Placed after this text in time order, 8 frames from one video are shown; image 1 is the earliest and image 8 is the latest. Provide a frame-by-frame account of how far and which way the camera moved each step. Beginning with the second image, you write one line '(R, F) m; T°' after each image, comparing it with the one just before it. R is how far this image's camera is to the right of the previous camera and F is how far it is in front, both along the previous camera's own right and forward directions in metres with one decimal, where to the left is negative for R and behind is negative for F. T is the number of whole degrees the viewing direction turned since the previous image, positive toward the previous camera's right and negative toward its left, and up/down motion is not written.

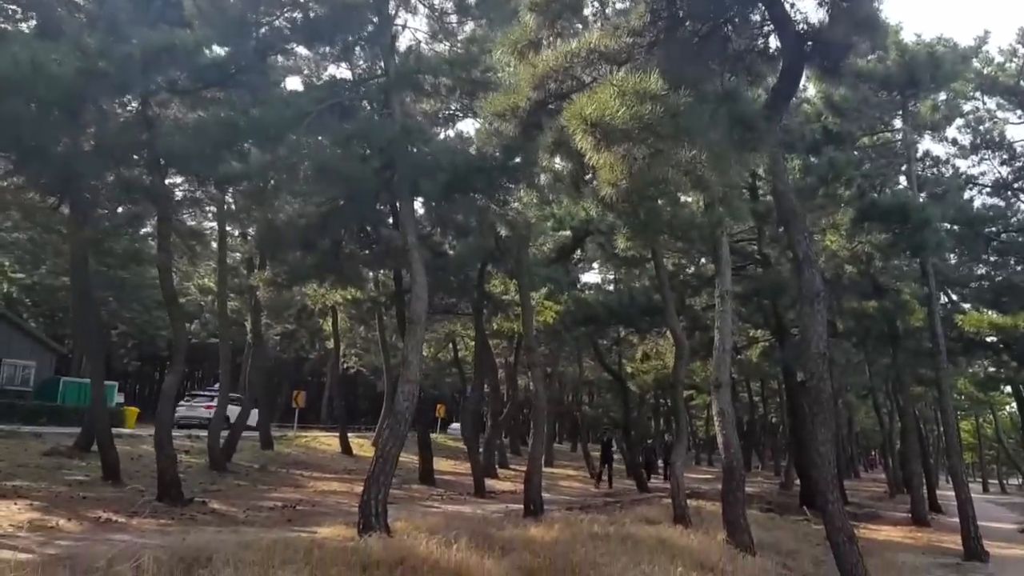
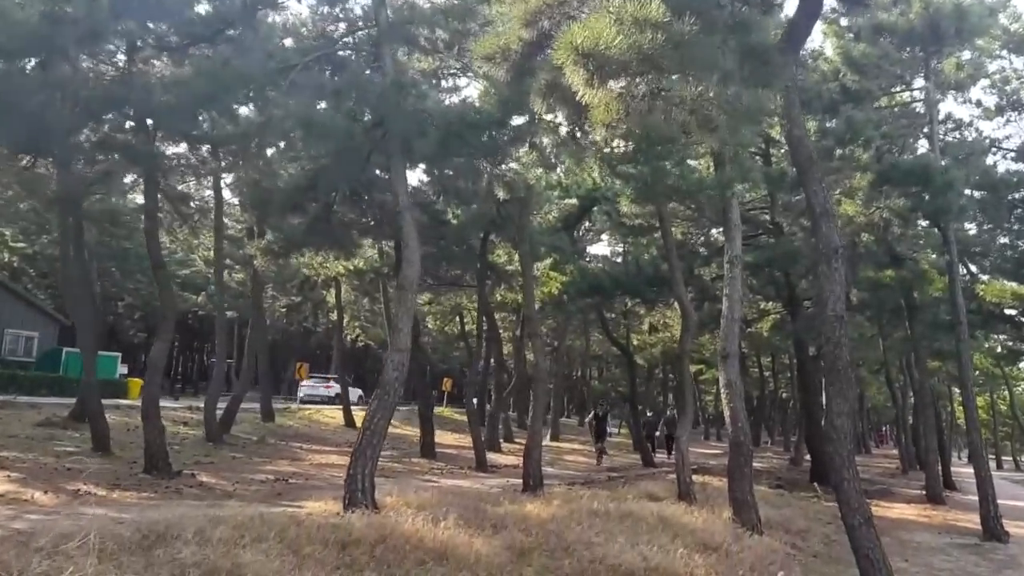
(+0.2, +0.8) m; -1°
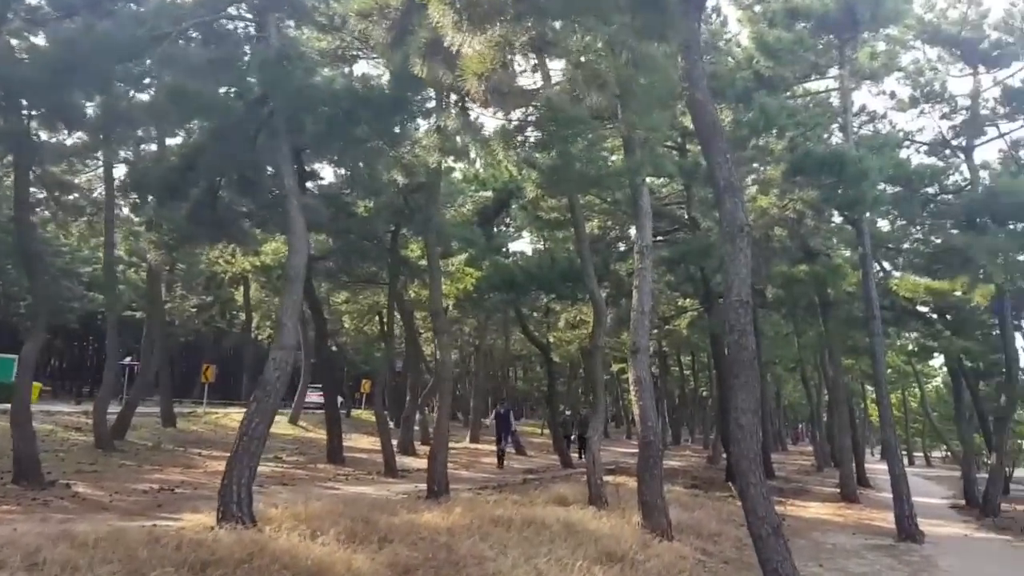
(+0.4, +0.9) m; +4°
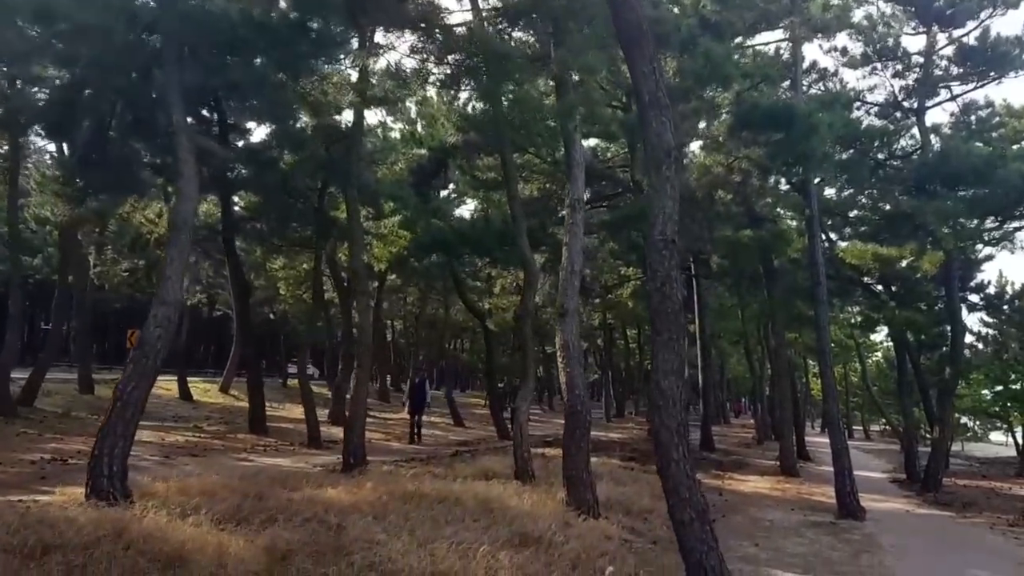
(+0.4, +1.2) m; +3°
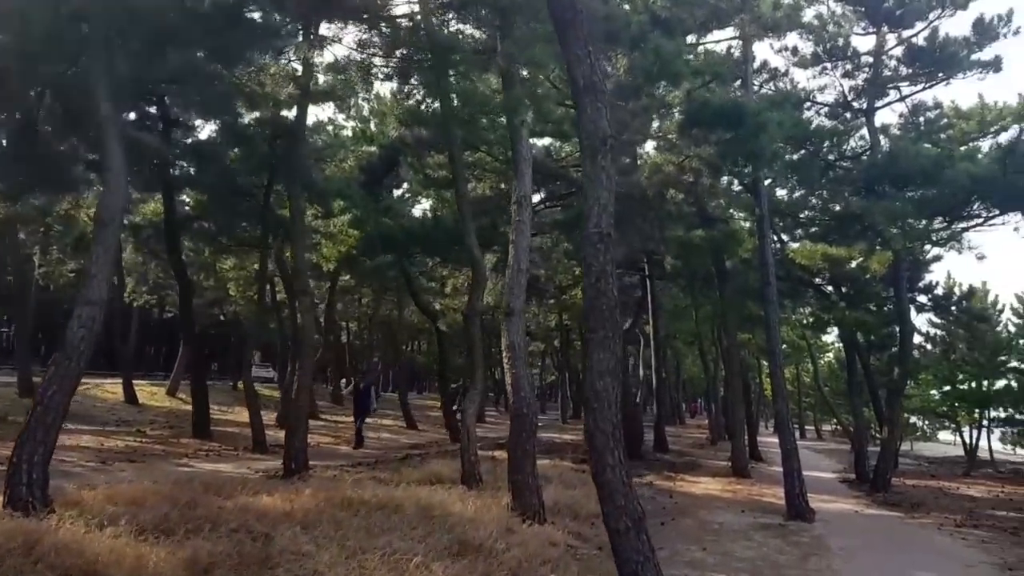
(+0.2, +0.3) m; +2°
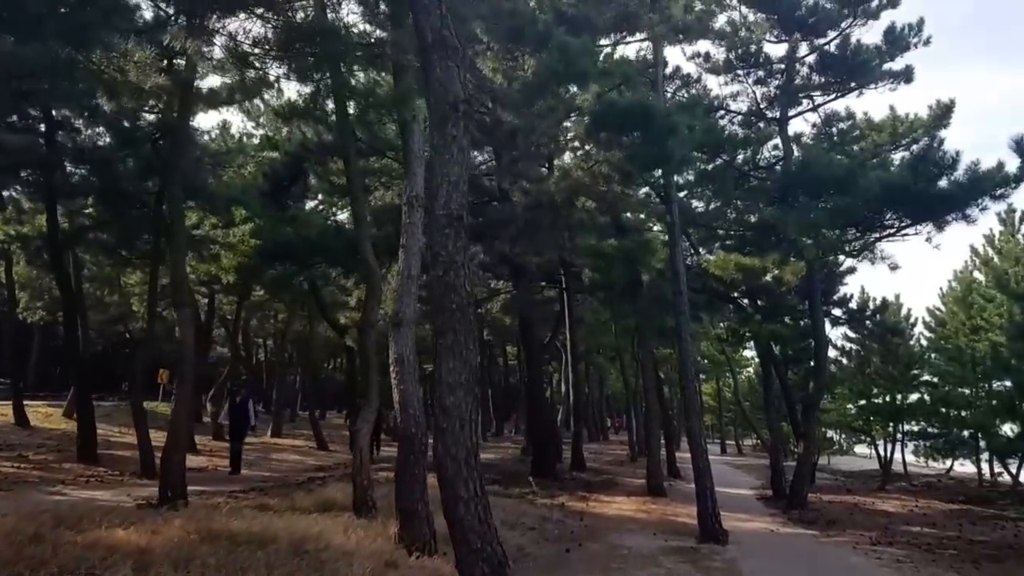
(+0.4, +0.9) m; +4°
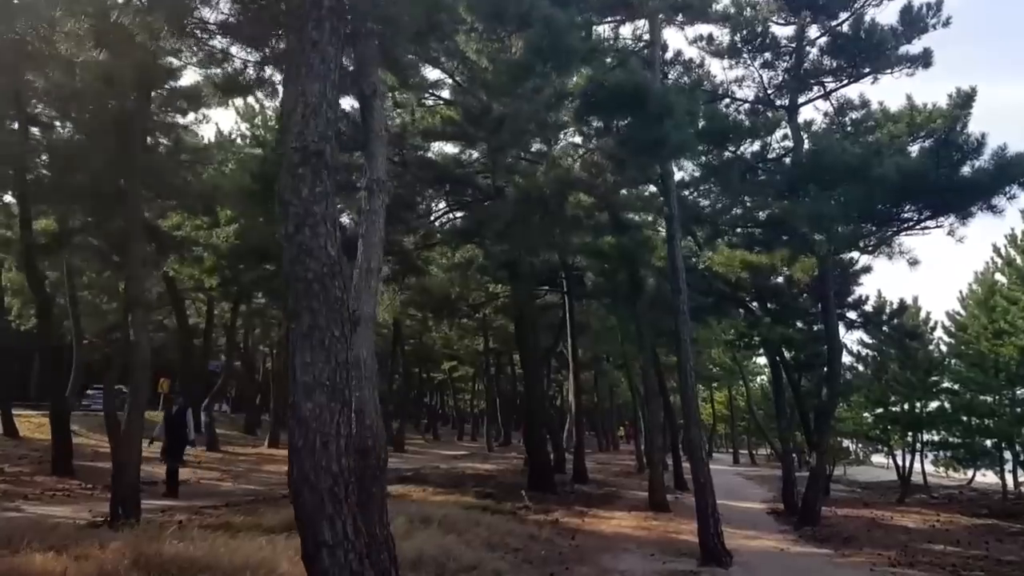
(+0.4, +1.2) m; -1°
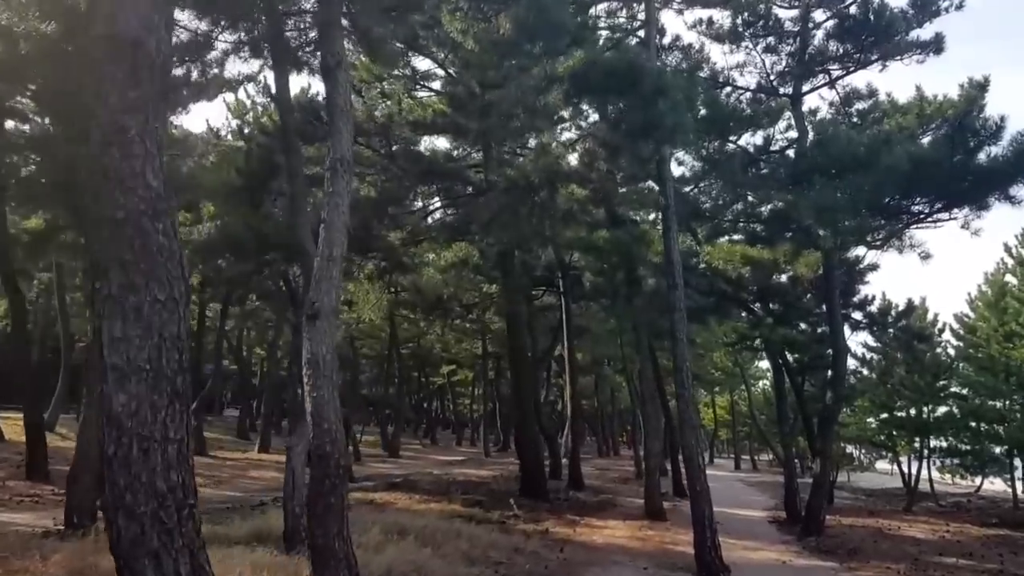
(+0.3, +0.9) m; 0°
